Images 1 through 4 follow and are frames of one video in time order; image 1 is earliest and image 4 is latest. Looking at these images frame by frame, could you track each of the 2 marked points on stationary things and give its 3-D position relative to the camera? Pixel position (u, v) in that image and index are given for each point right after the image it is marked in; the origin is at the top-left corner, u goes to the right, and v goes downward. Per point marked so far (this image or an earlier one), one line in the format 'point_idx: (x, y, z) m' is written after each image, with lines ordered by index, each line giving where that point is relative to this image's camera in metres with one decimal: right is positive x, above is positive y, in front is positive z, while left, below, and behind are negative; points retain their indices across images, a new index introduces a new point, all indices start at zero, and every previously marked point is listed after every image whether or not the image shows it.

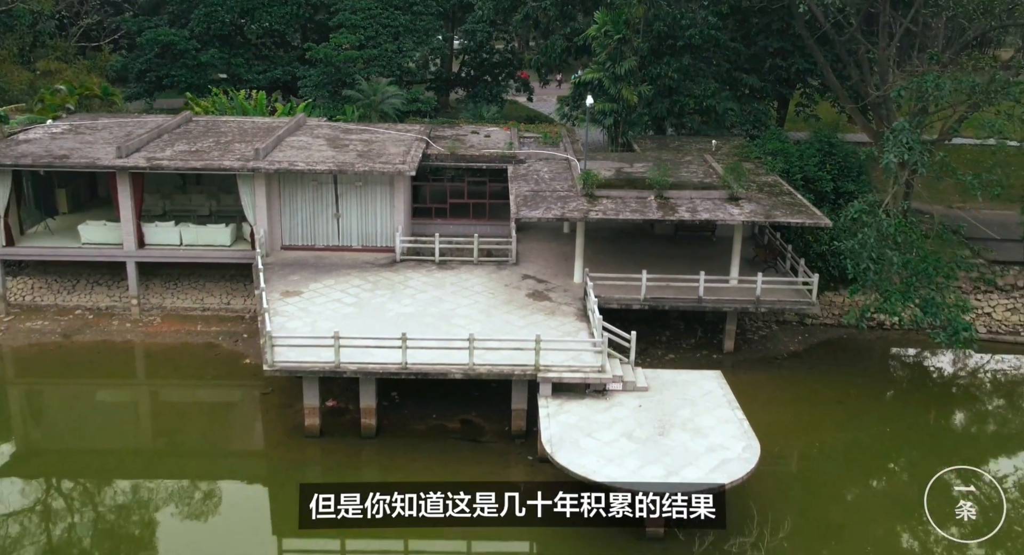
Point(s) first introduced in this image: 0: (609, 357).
0: (+1.5, -1.2, +13.6) m
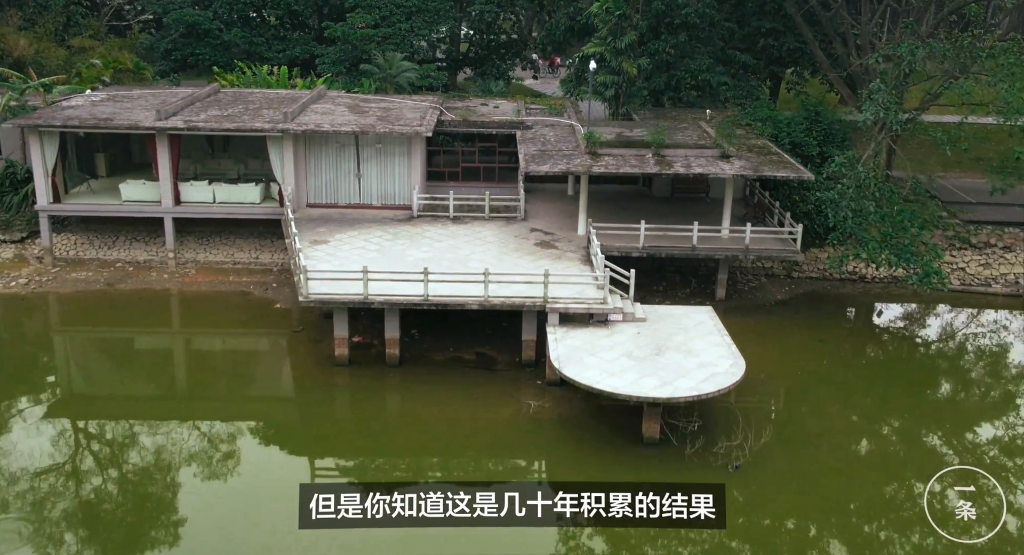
0: (+1.7, -0.2, +15.0) m
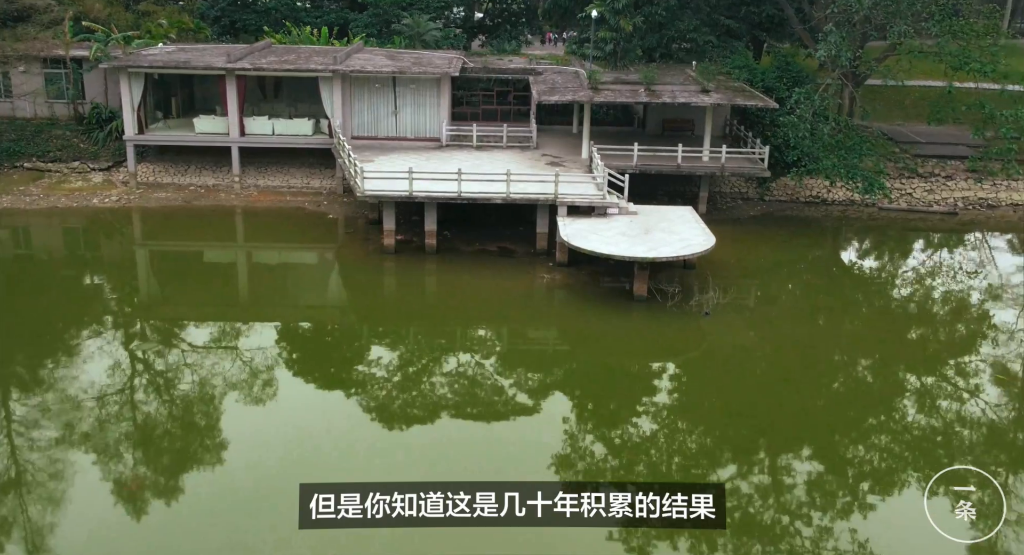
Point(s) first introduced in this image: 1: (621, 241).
0: (+2.0, +1.8, +18.5) m
1: (+2.1, +0.7, +16.8) m
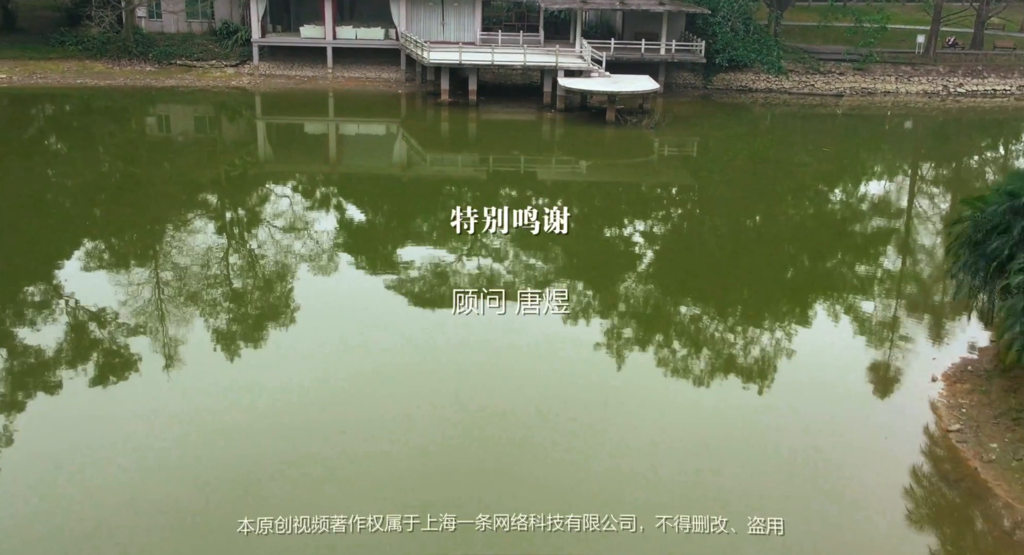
0: (+2.5, +6.8, +27.7) m
1: (+2.6, +5.7, +26.0) m
